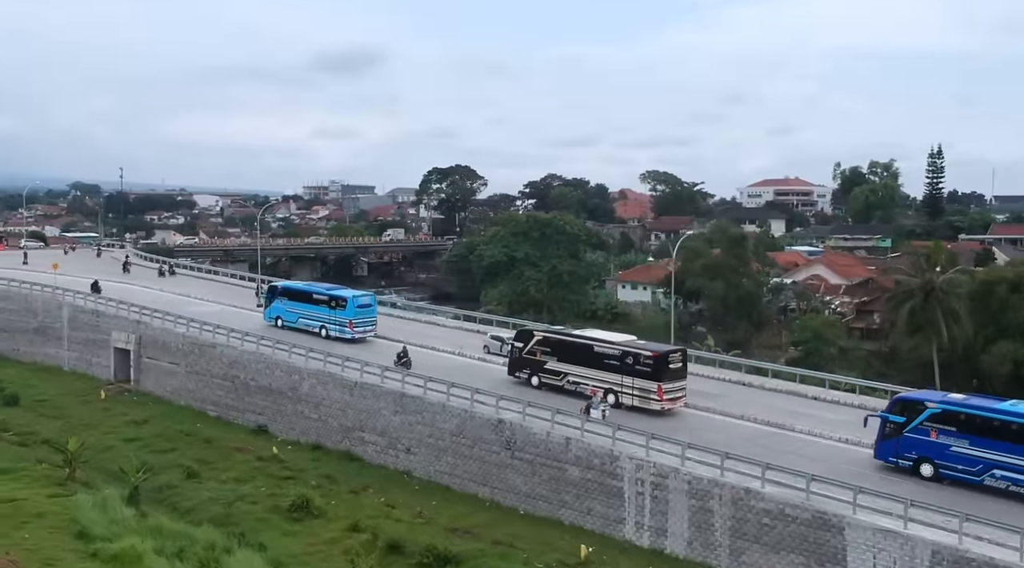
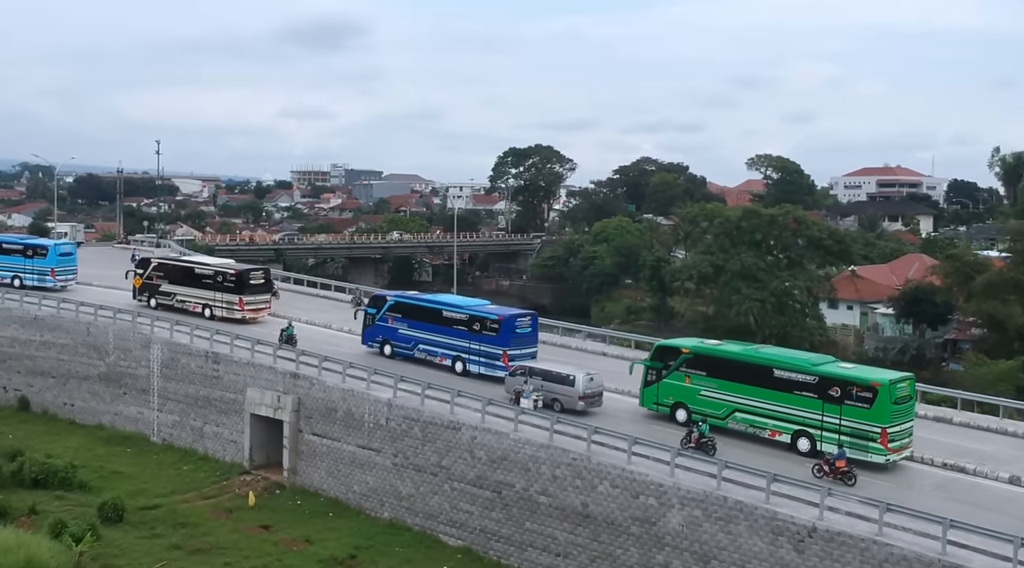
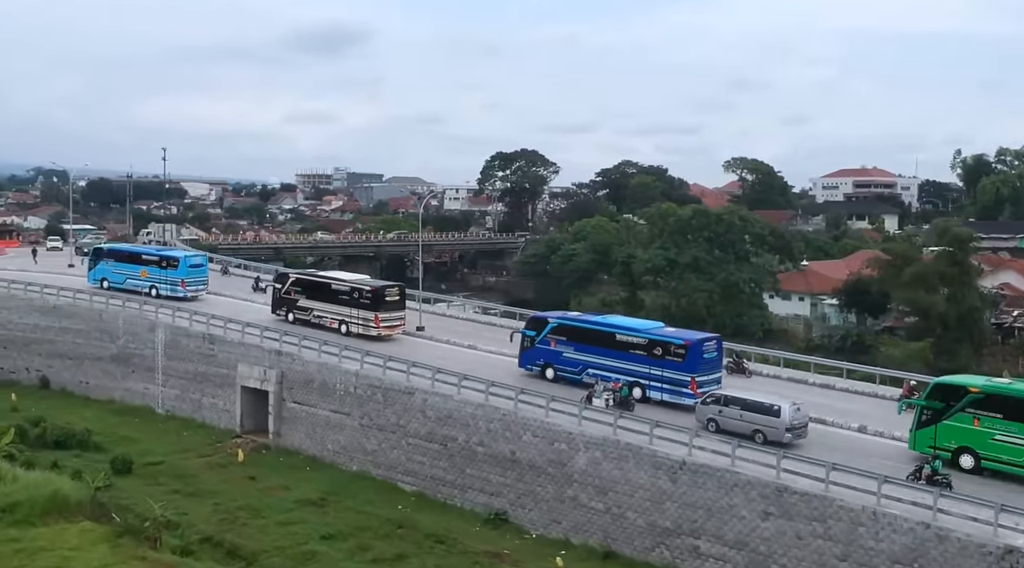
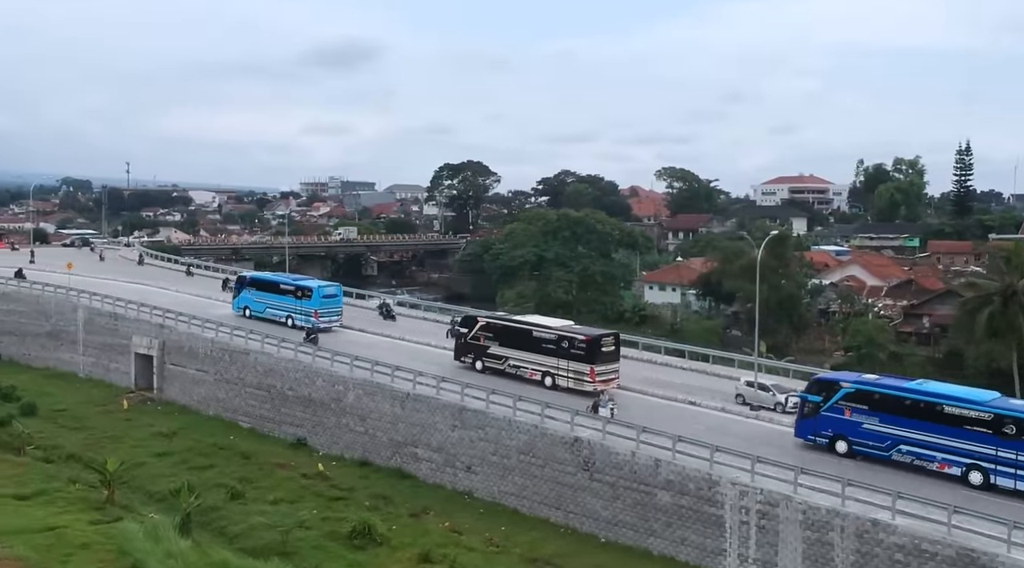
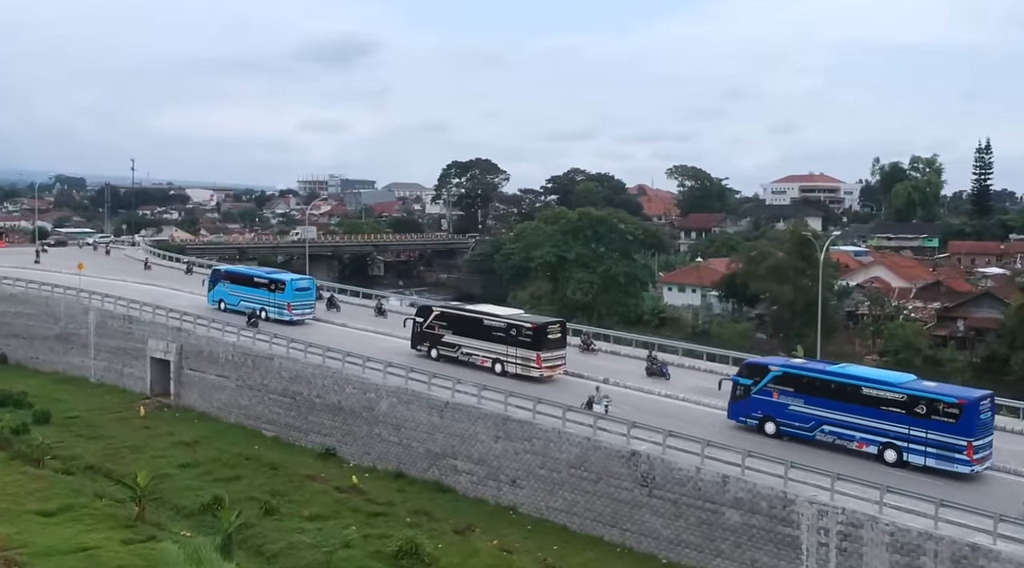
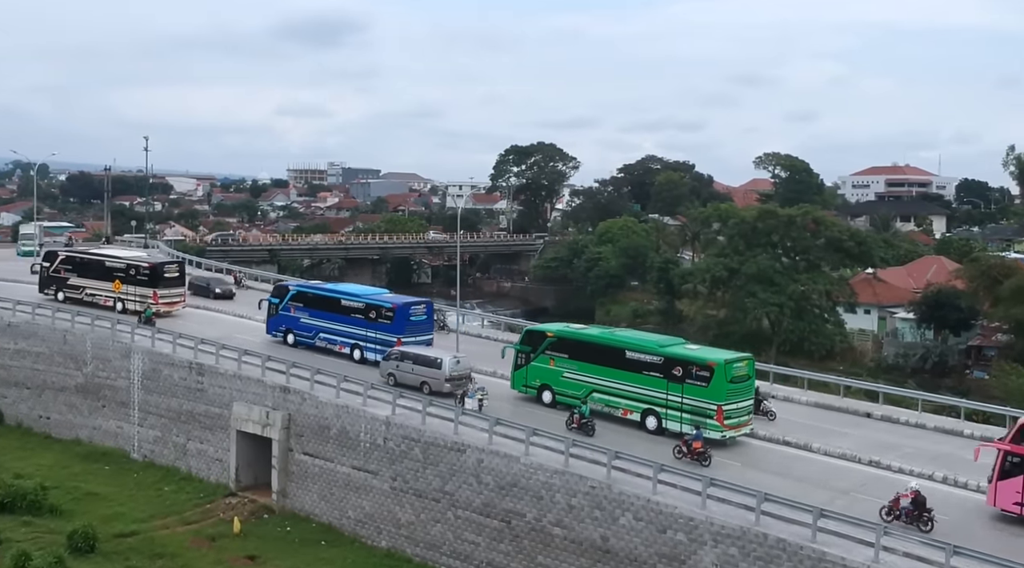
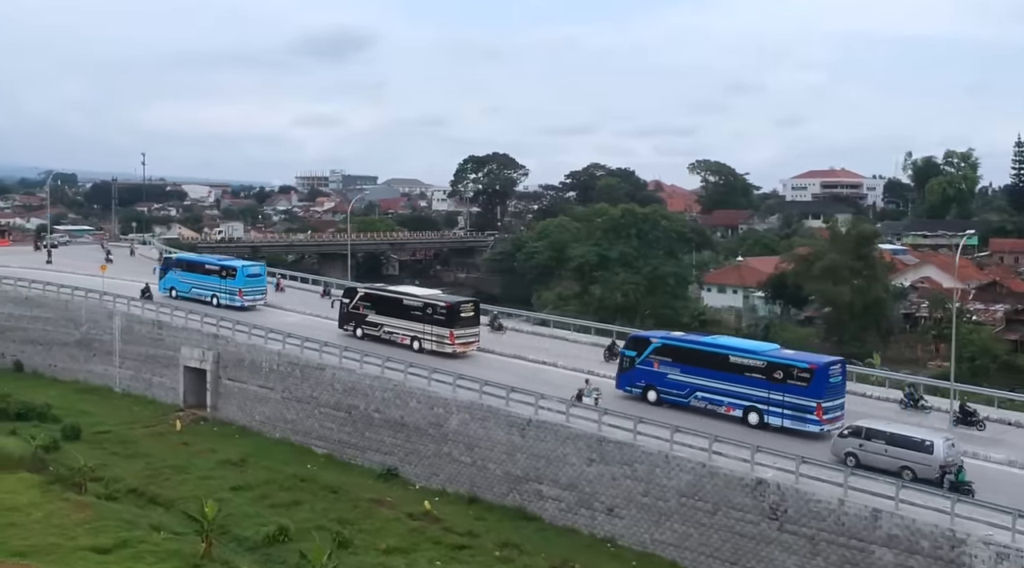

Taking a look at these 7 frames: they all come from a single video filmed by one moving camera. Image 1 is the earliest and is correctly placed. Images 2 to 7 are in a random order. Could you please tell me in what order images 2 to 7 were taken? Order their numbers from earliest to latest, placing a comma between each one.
4, 5, 7, 3, 2, 6
